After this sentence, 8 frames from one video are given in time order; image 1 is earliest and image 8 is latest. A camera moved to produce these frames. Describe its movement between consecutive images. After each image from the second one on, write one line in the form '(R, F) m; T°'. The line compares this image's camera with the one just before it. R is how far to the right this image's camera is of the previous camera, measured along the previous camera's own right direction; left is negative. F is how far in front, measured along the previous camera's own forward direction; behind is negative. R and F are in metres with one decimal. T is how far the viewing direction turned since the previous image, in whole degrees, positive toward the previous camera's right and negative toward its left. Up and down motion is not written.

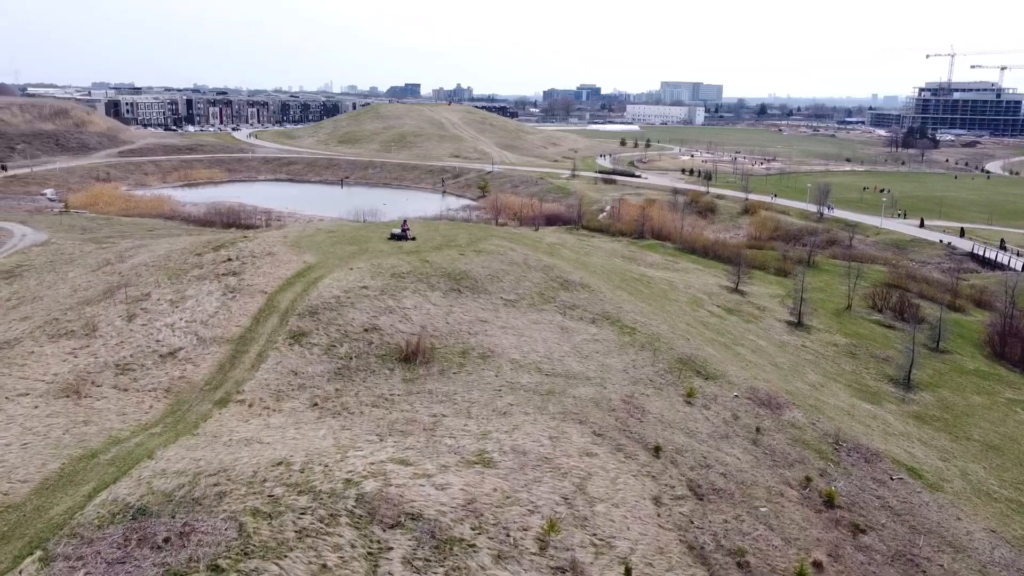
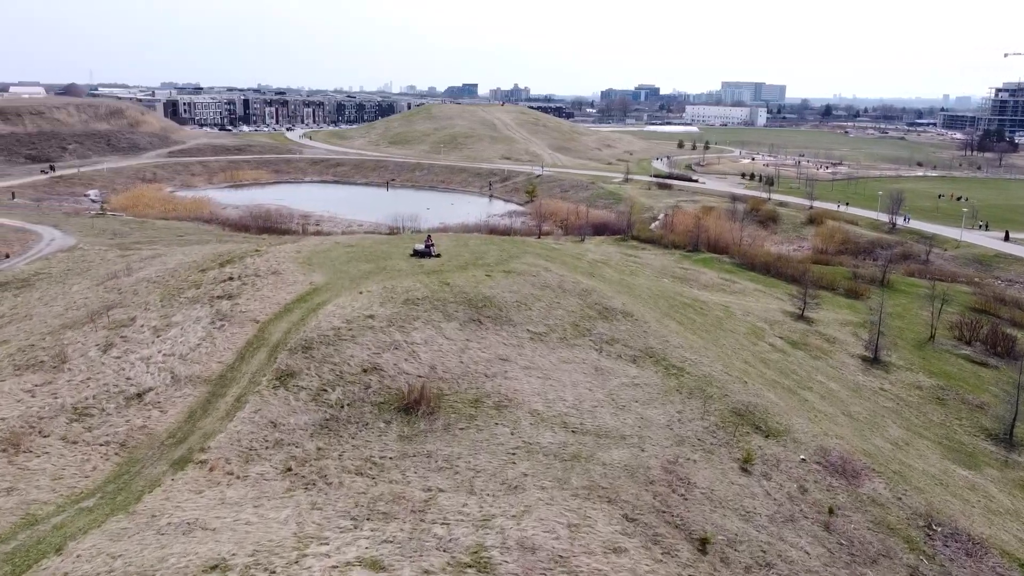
(+0.4, +2.0) m; -4°
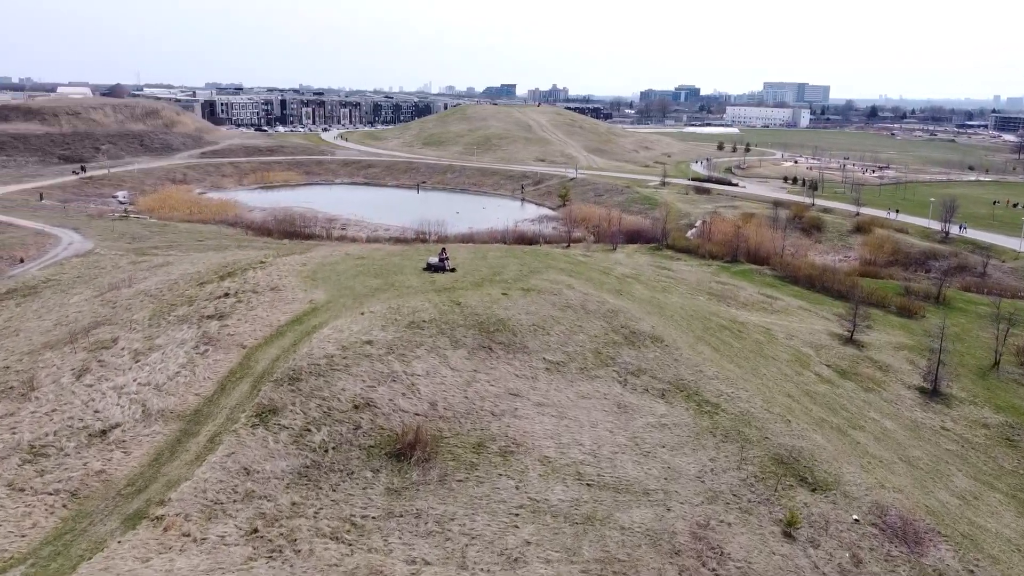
(+0.3, +1.3) m; -3°
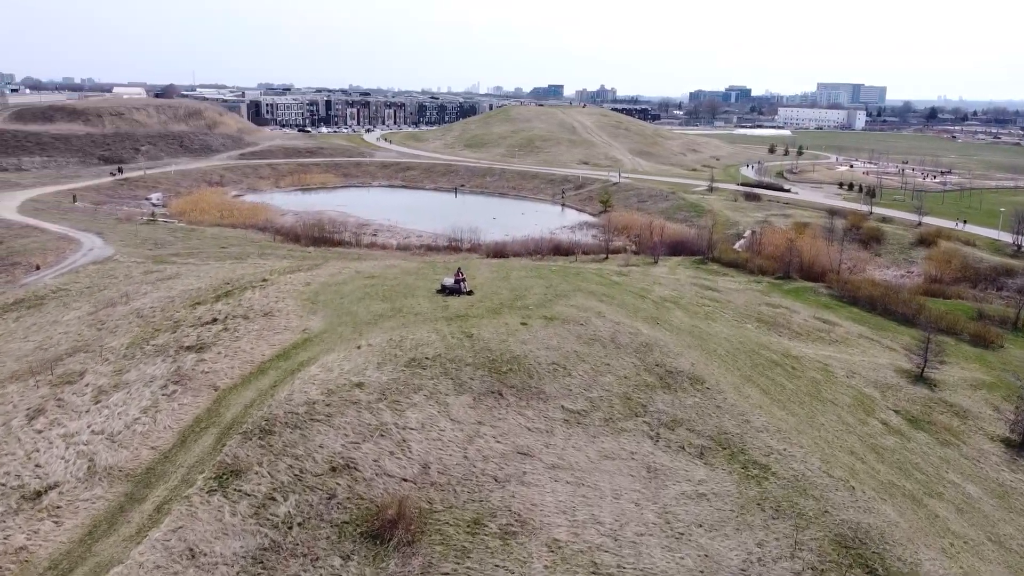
(+0.4, +1.7) m; -3°
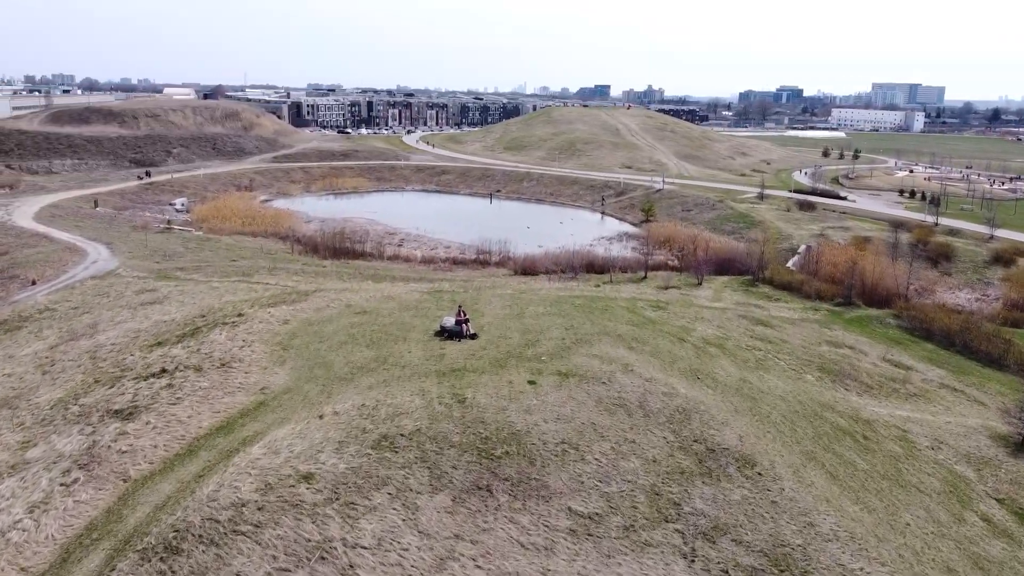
(+0.5, +2.3) m; -3°
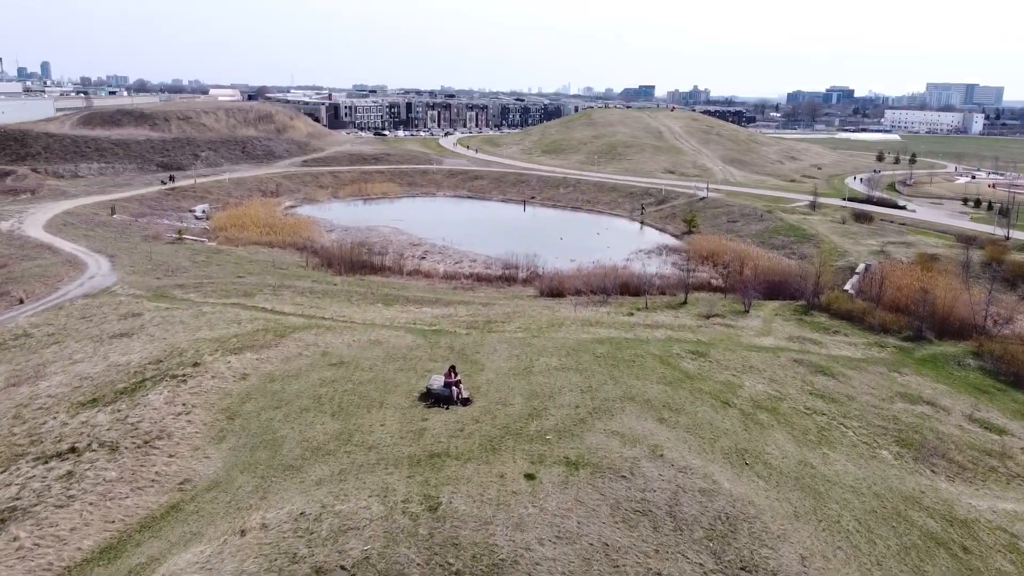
(+0.5, +2.4) m; -3°
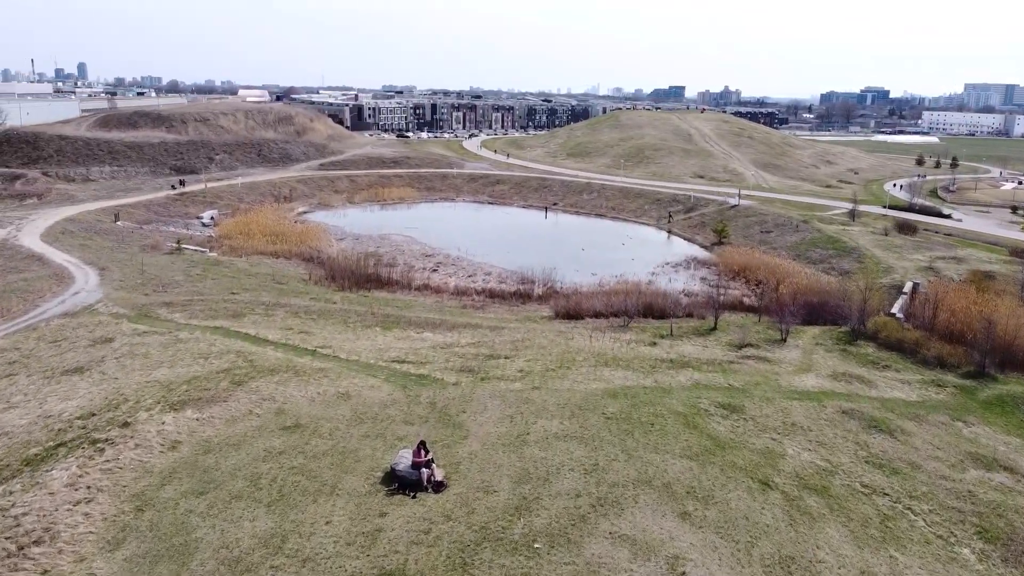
(+0.4, +2.0) m; -2°
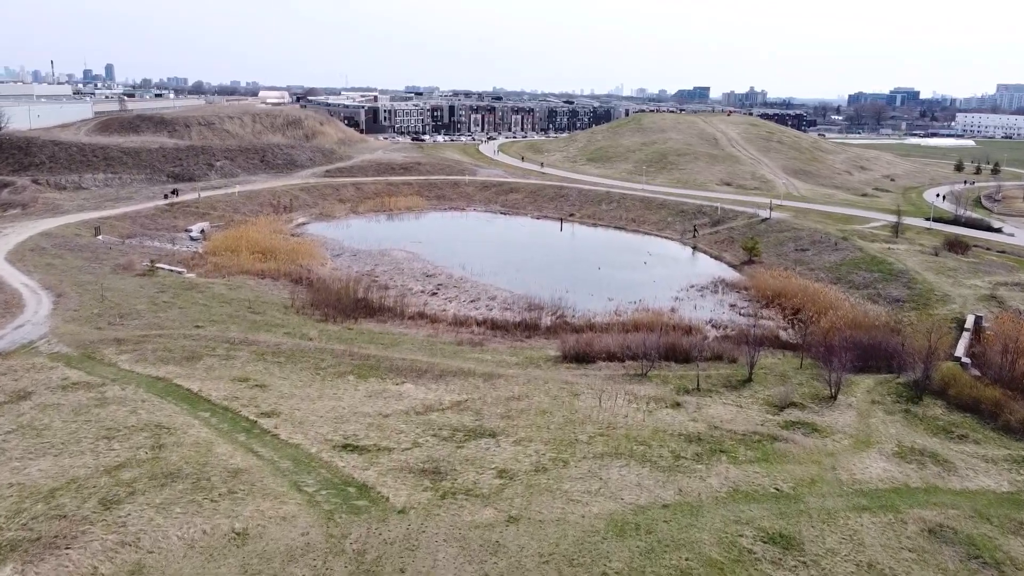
(+0.5, +3.0) m; -2°
